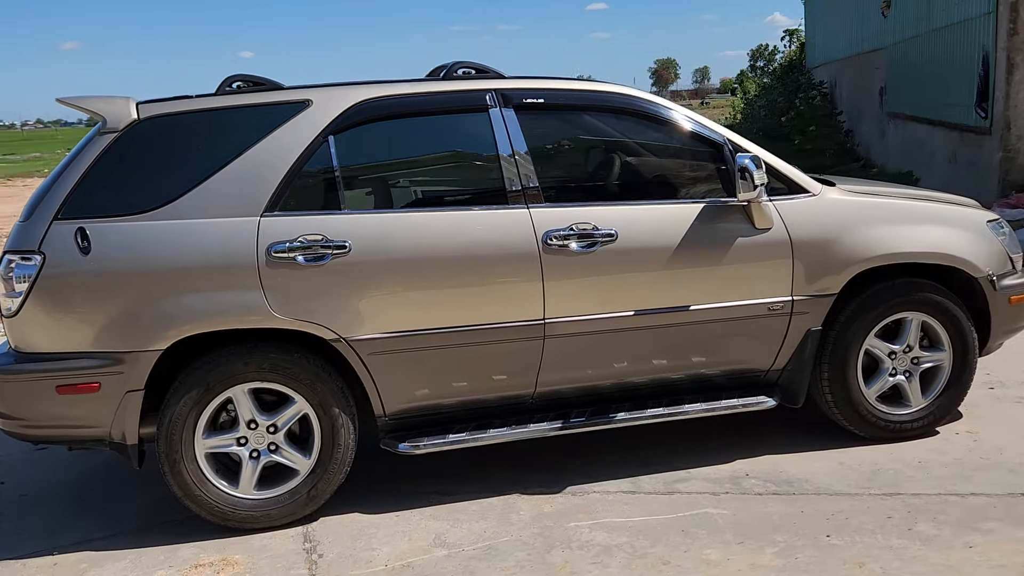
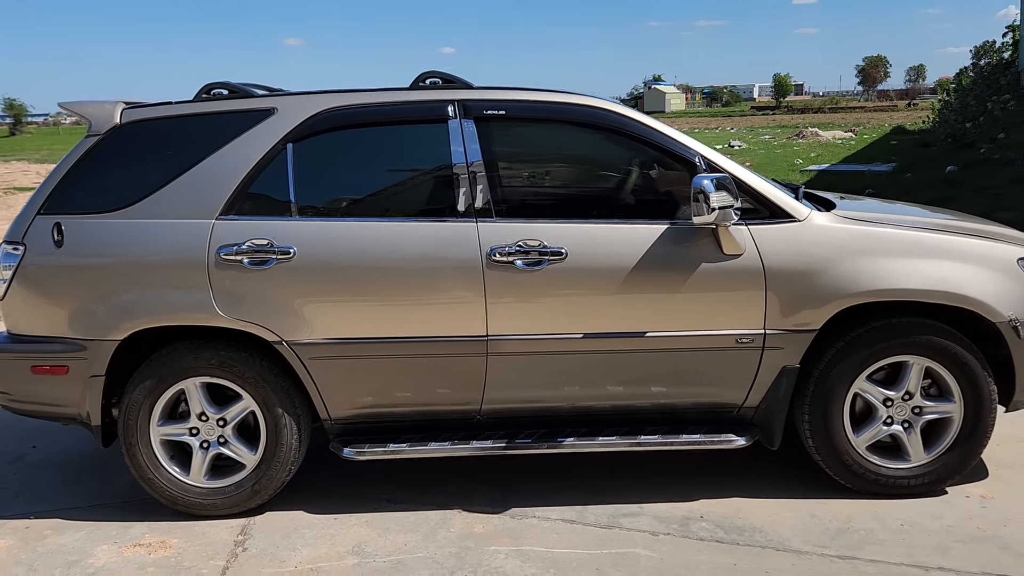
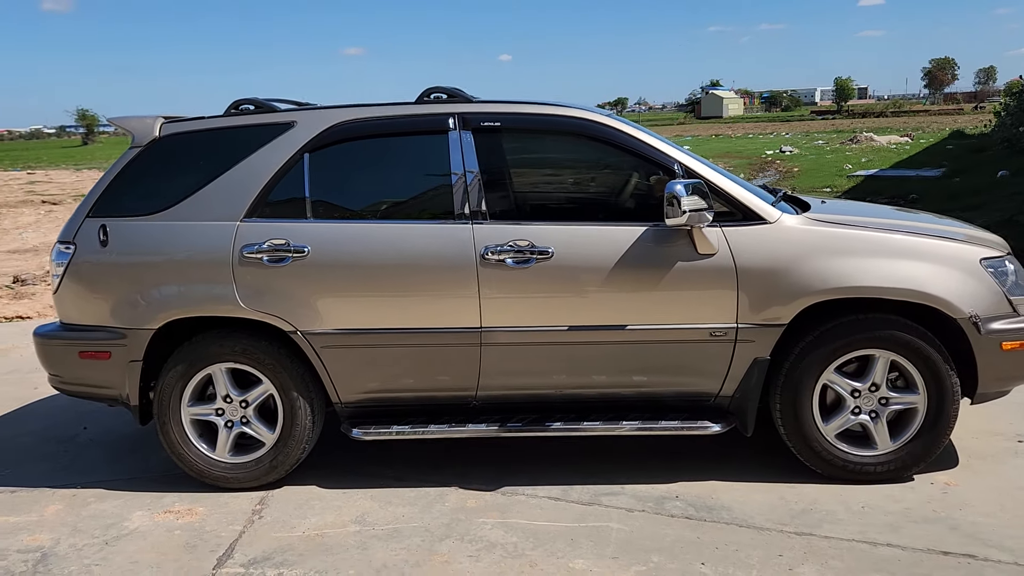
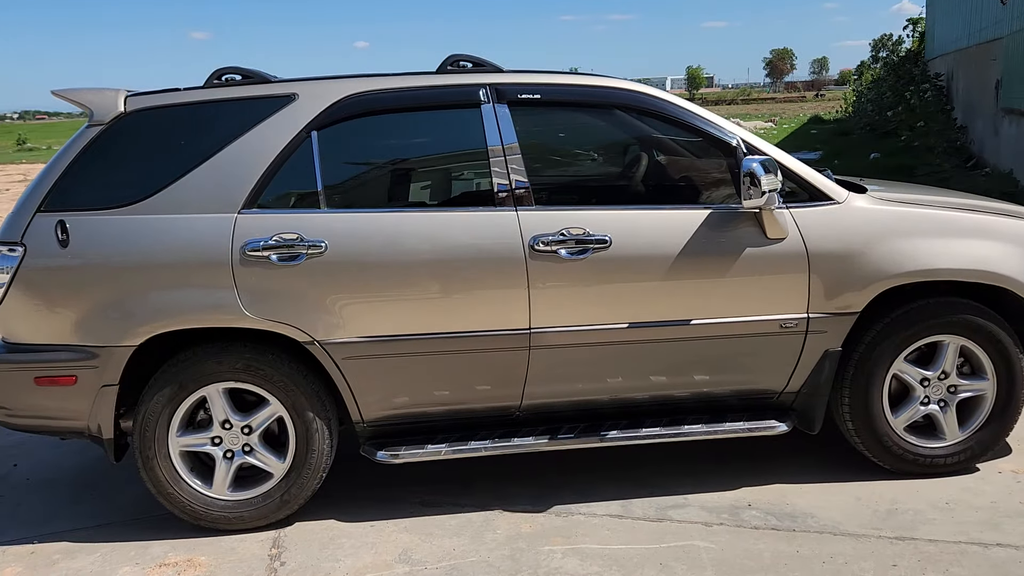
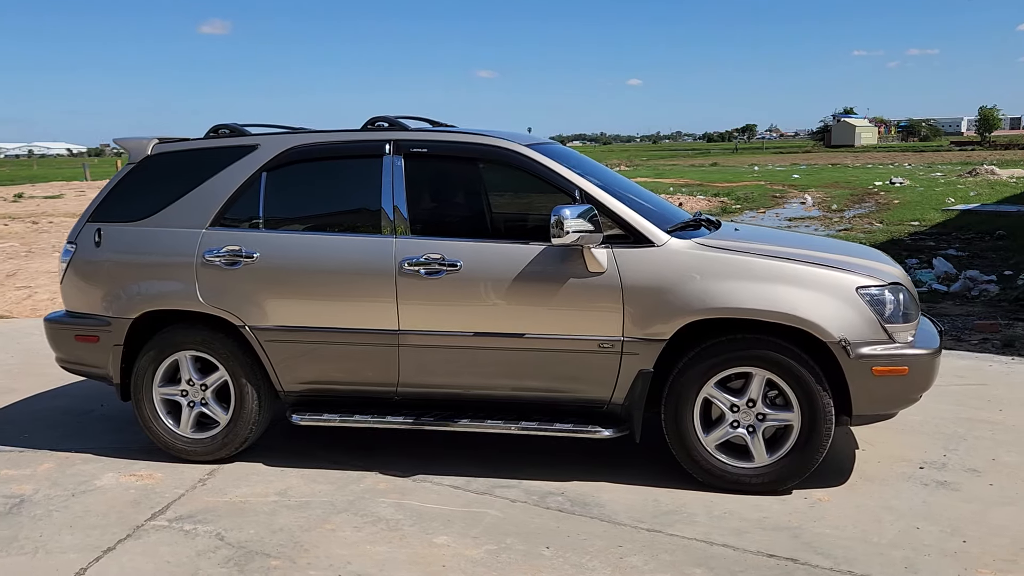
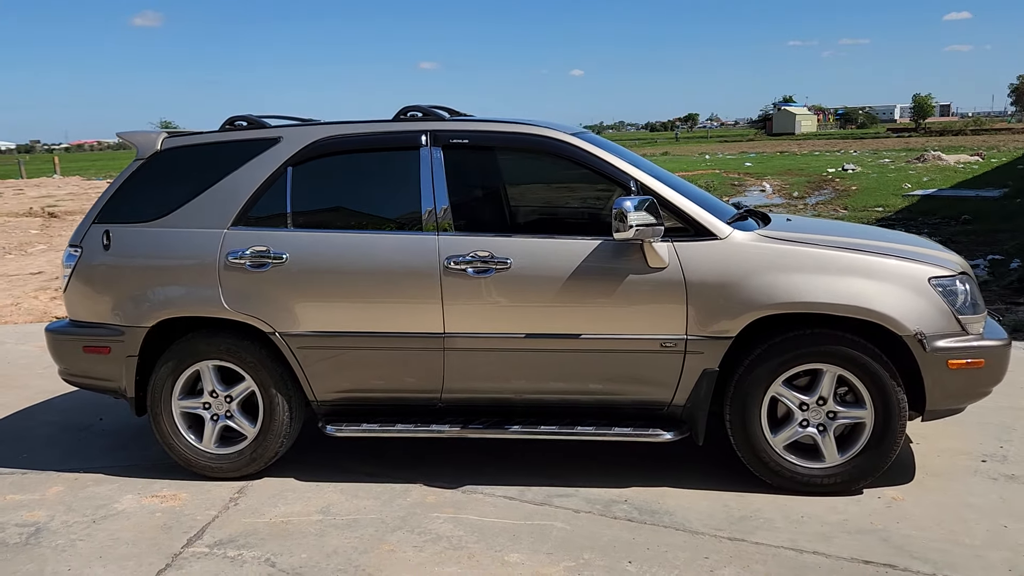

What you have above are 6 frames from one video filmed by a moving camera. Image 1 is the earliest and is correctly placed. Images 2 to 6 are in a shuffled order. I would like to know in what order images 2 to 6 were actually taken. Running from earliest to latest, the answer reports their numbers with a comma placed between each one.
4, 2, 3, 6, 5
